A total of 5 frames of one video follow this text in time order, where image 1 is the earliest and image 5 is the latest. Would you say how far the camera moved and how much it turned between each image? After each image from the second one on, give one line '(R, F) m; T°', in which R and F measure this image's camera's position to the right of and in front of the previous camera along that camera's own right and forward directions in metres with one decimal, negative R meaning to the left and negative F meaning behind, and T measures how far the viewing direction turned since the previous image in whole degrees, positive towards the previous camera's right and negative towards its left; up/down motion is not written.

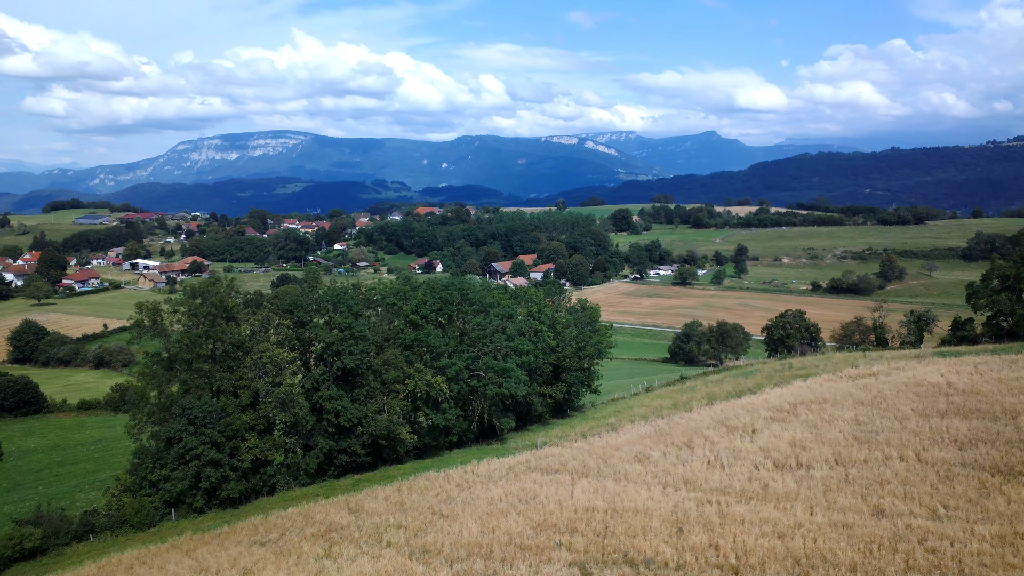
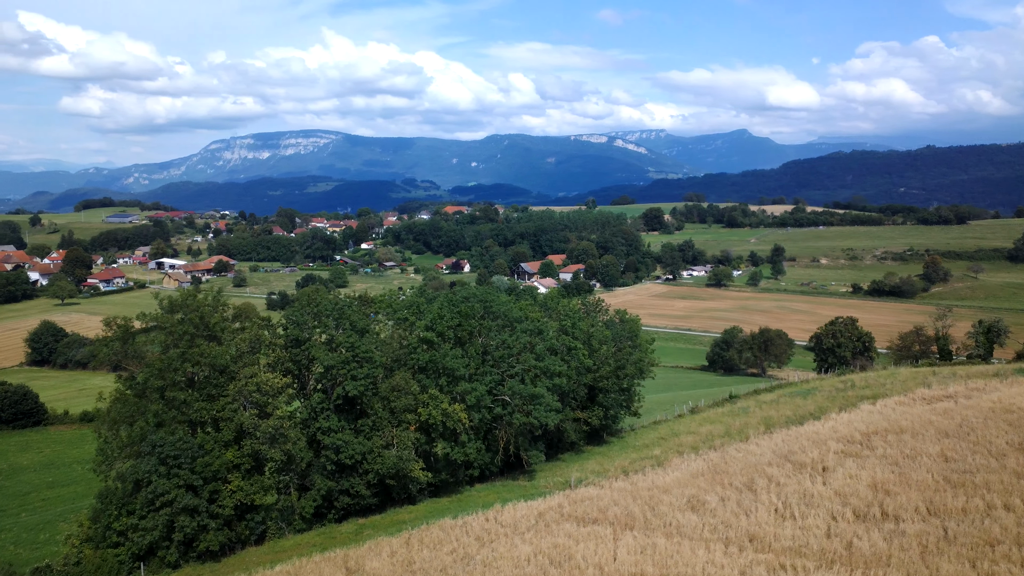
(-0.1, +1.9) m; -2°
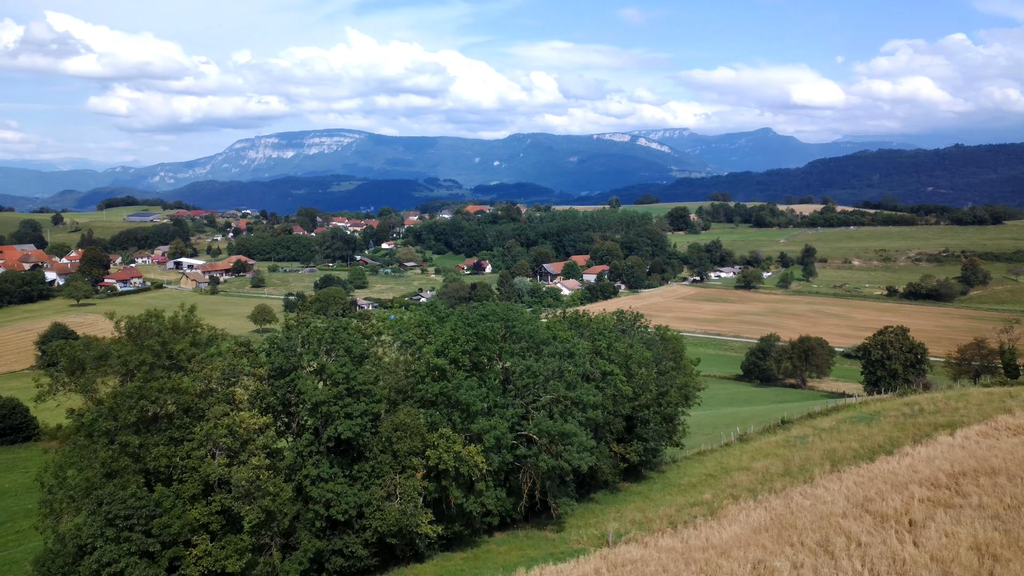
(-0.1, +1.9) m; -2°
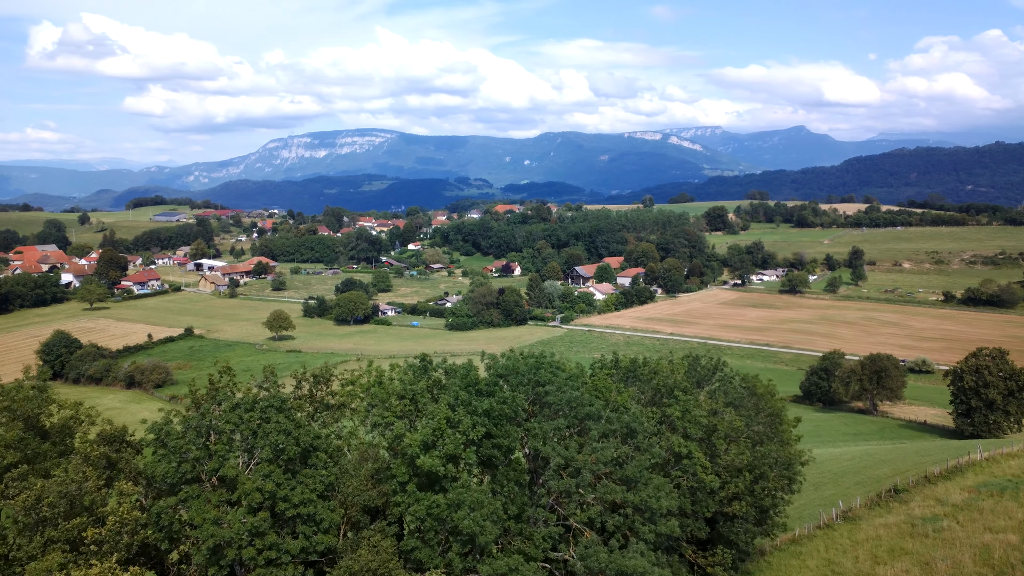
(0.0, +3.5) m; -3°
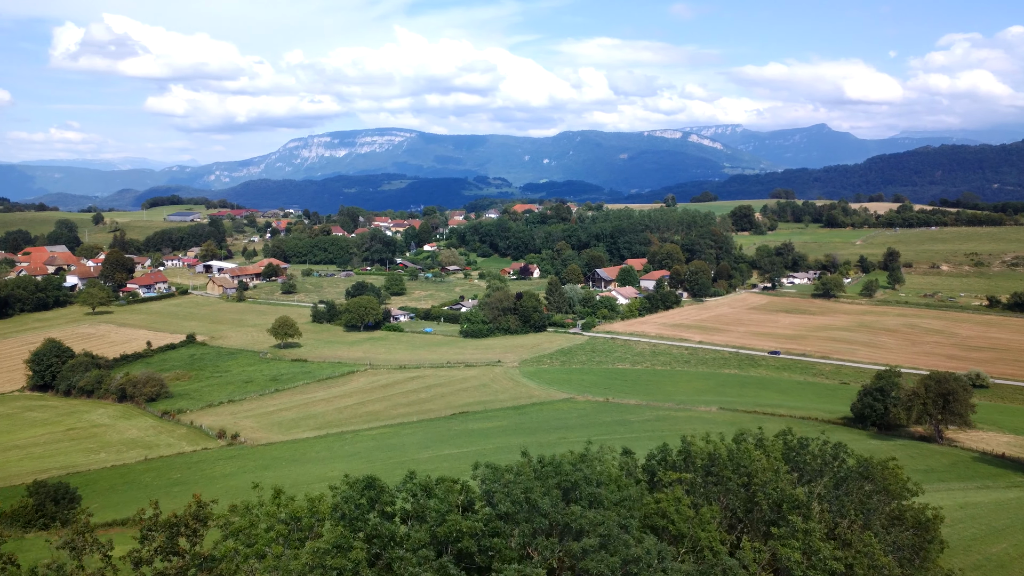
(0.0, +2.9) m; -2°
